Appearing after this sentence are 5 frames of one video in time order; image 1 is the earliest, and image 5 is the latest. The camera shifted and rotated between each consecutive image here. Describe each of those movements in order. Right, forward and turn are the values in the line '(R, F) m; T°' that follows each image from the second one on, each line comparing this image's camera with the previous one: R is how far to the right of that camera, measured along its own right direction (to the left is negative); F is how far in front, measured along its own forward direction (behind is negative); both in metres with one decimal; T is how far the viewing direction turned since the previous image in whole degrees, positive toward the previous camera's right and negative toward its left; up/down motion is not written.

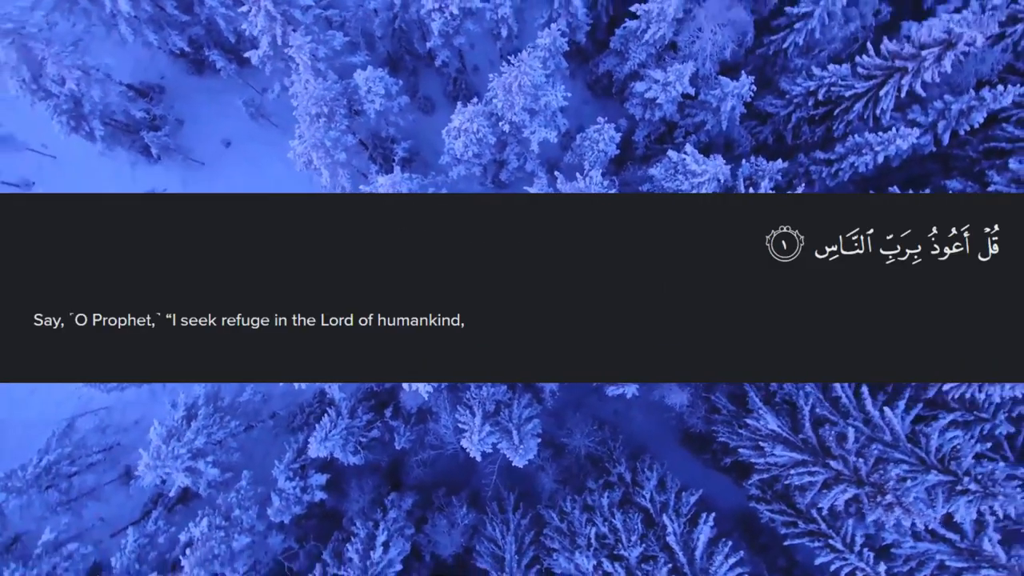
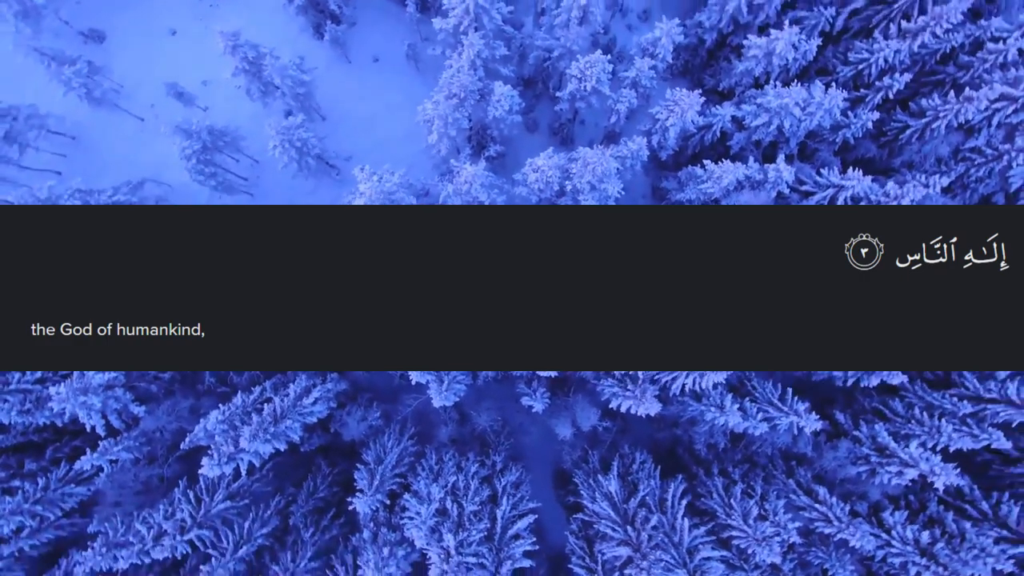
(+0.1, -2.4) m; 0°
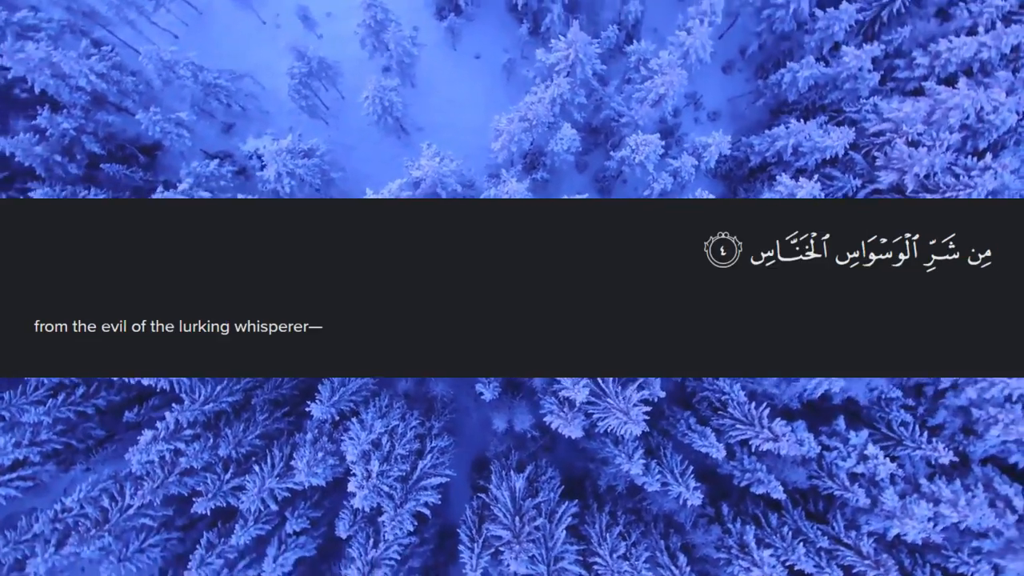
(0.0, -1.7) m; 0°
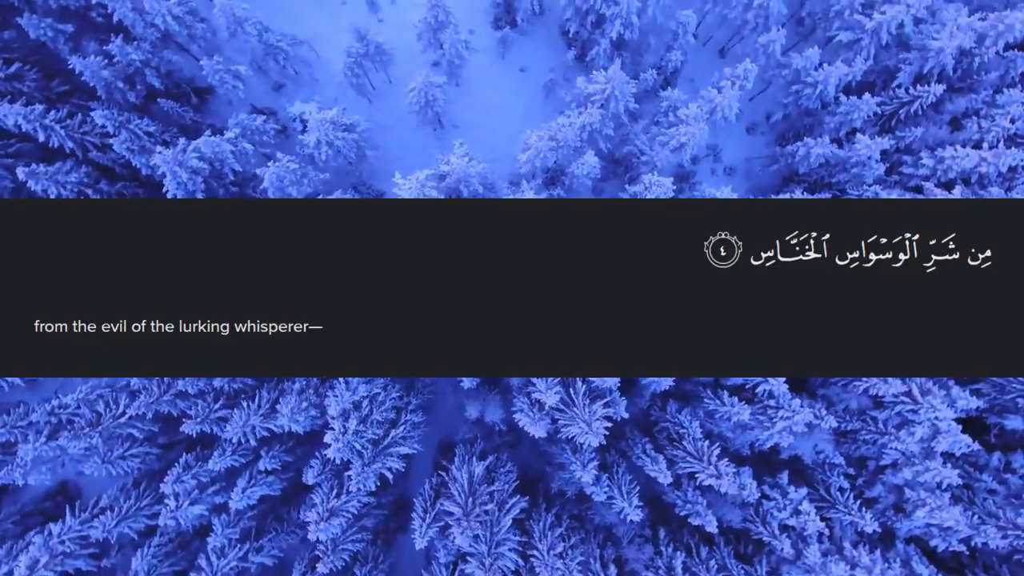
(0.0, -0.9) m; 0°
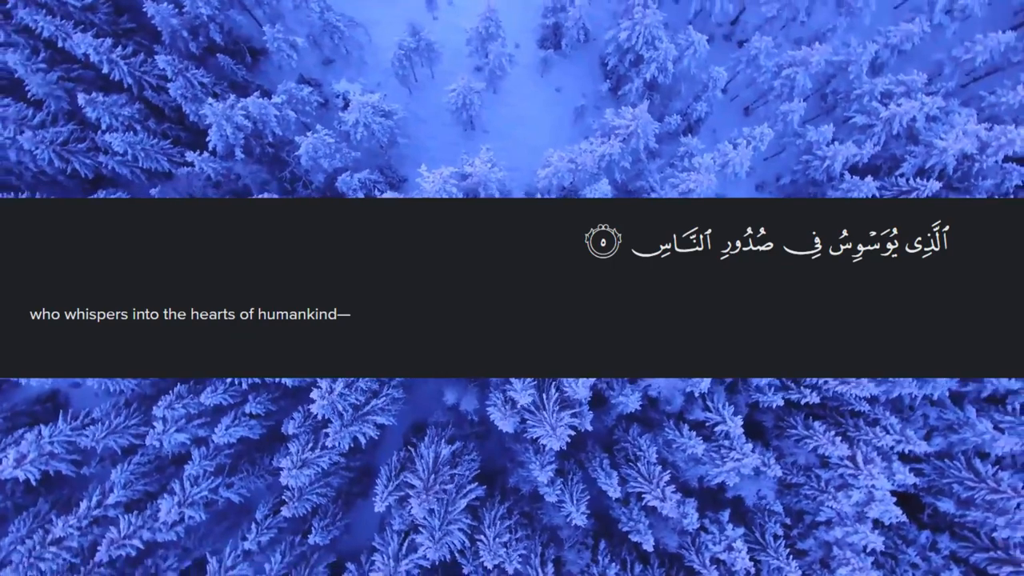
(0.0, -0.9) m; 0°
